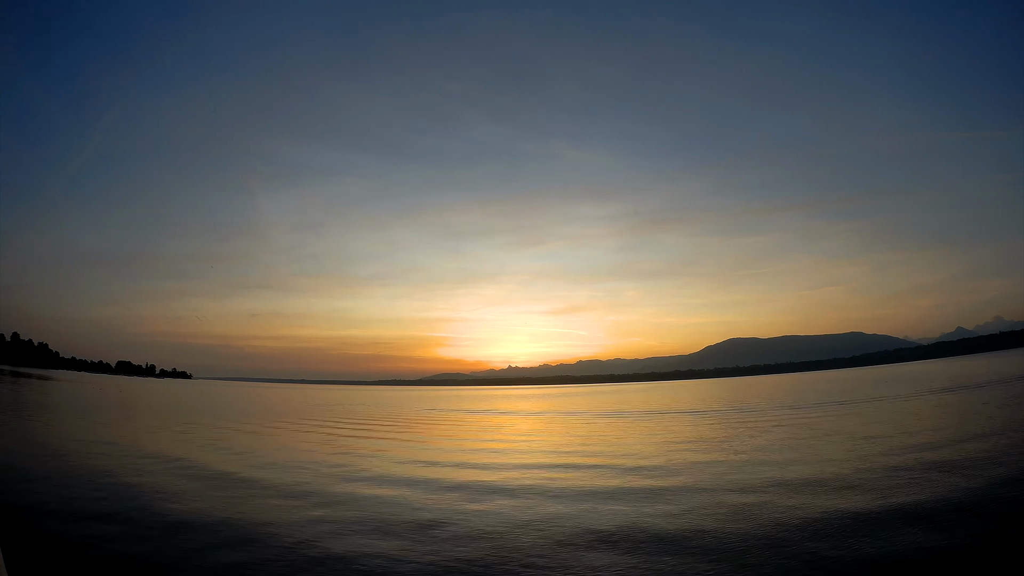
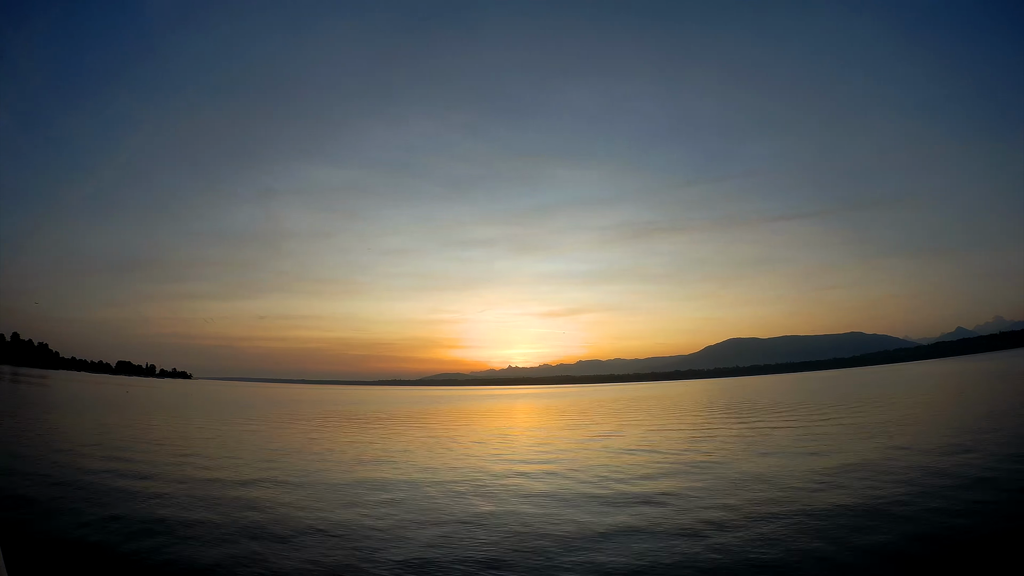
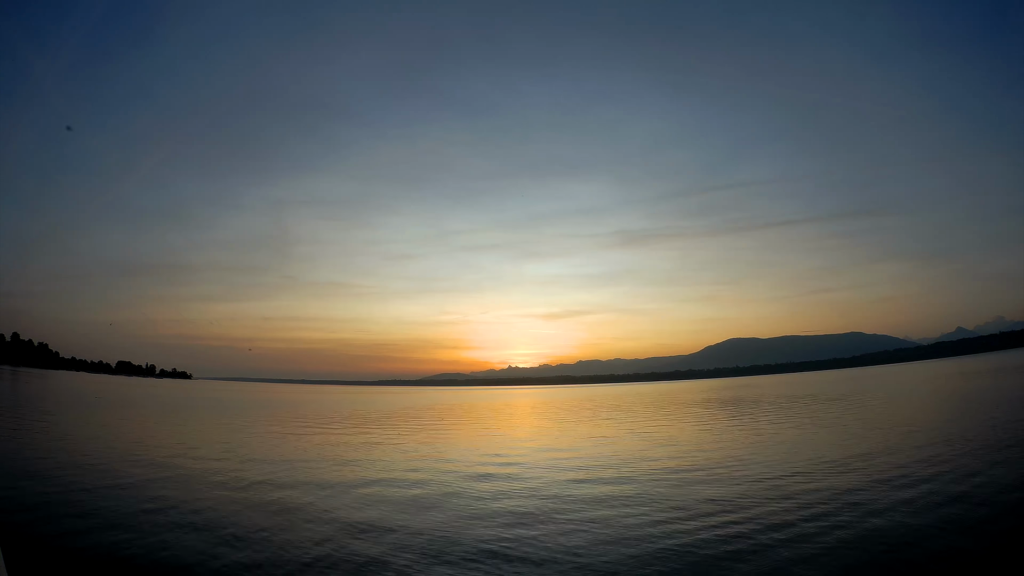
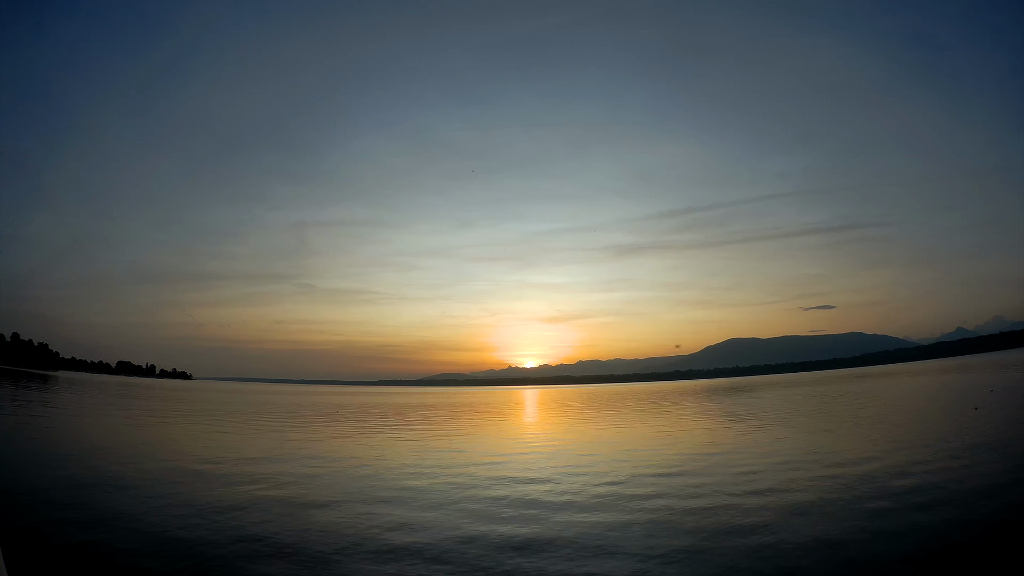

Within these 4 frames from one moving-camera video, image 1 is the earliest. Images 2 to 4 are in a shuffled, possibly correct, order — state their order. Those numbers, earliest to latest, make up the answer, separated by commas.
2, 3, 4
